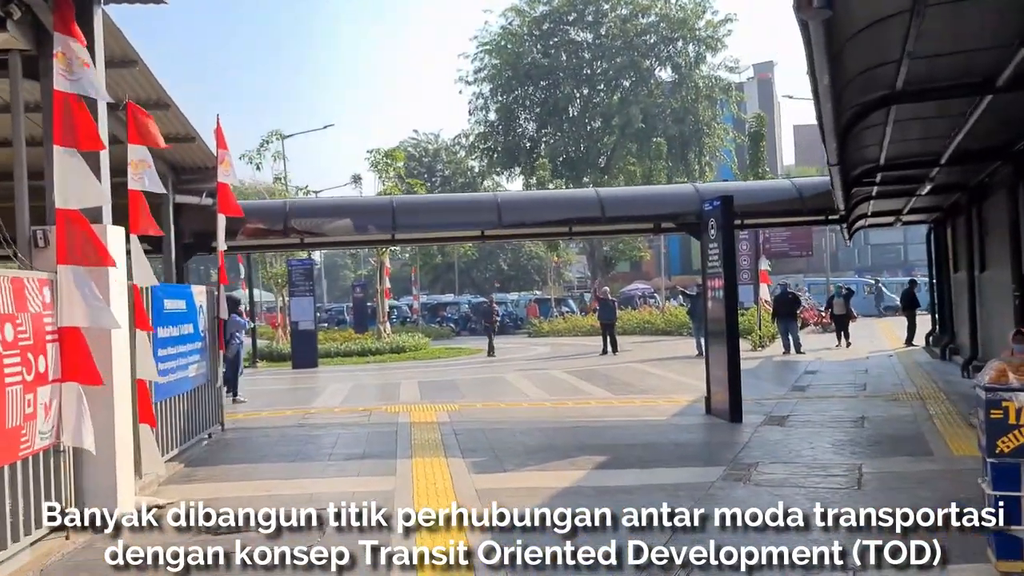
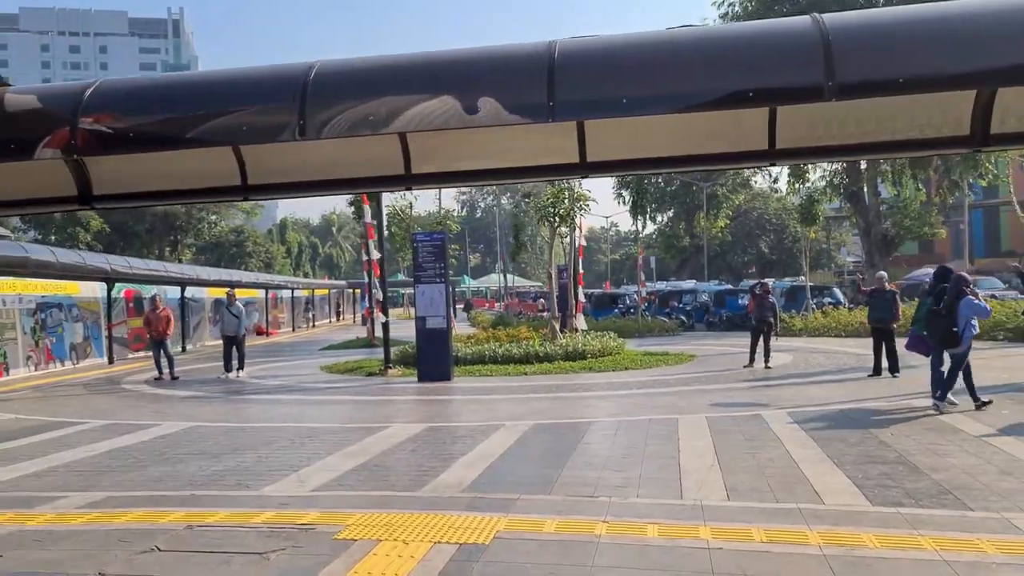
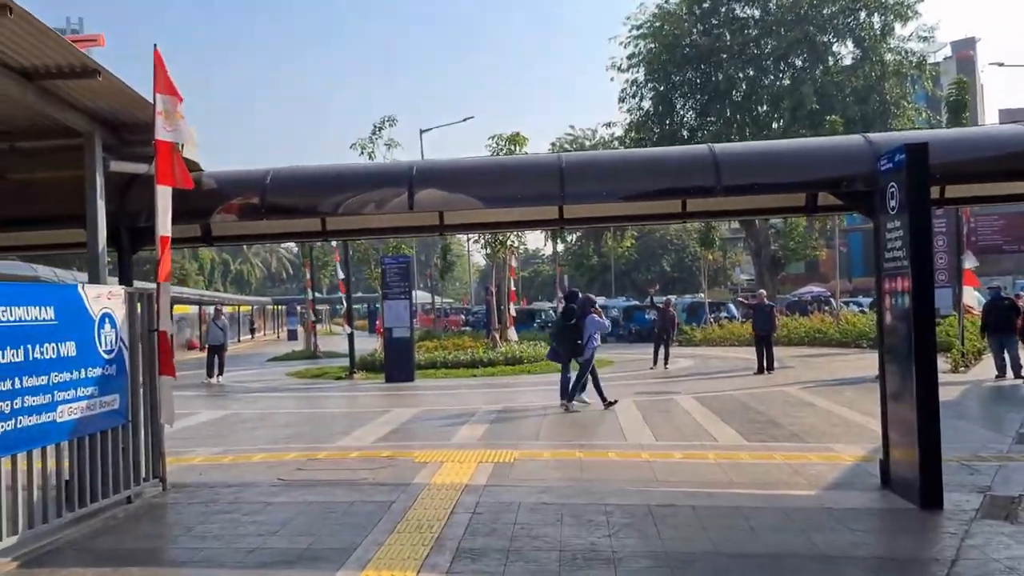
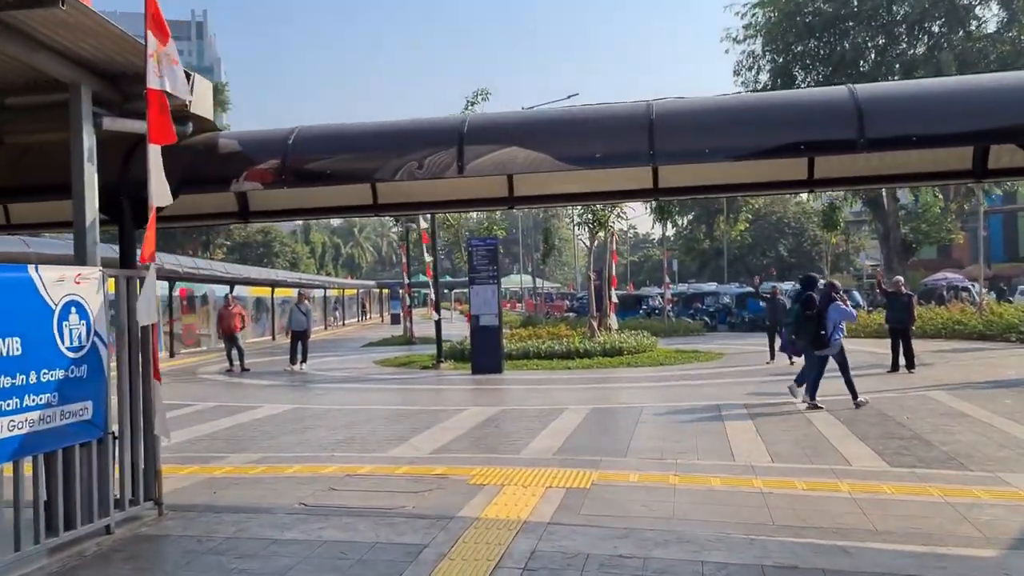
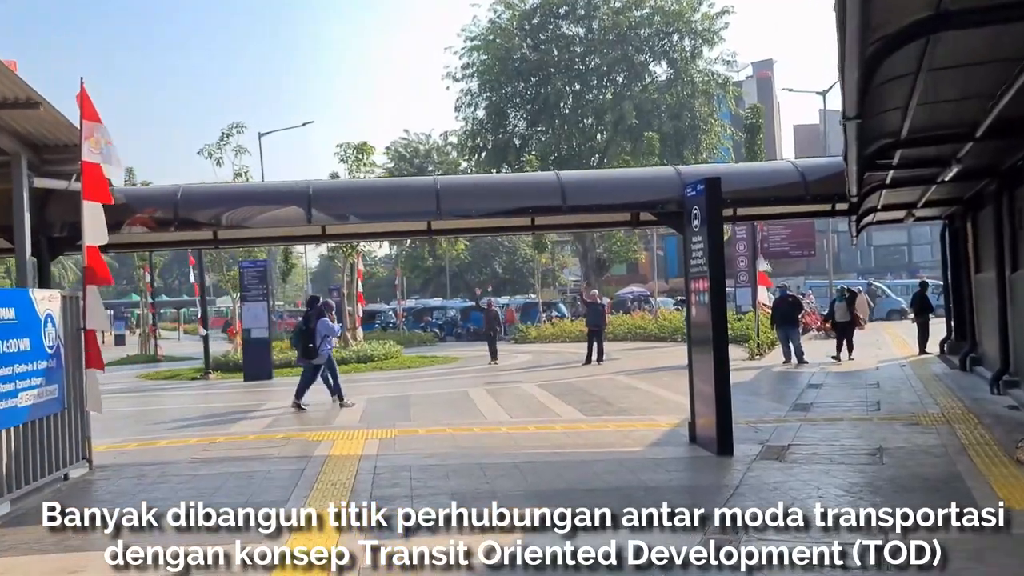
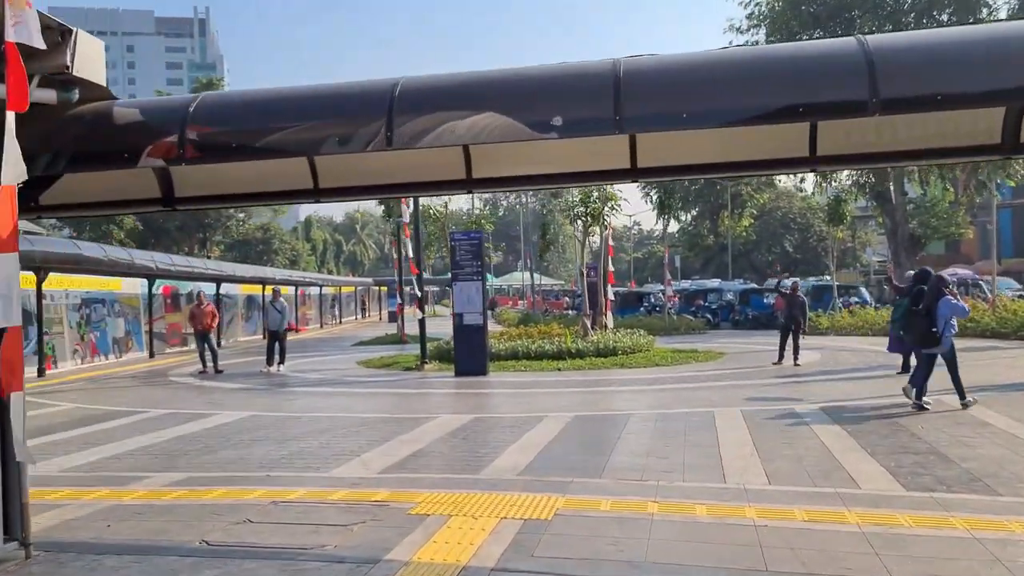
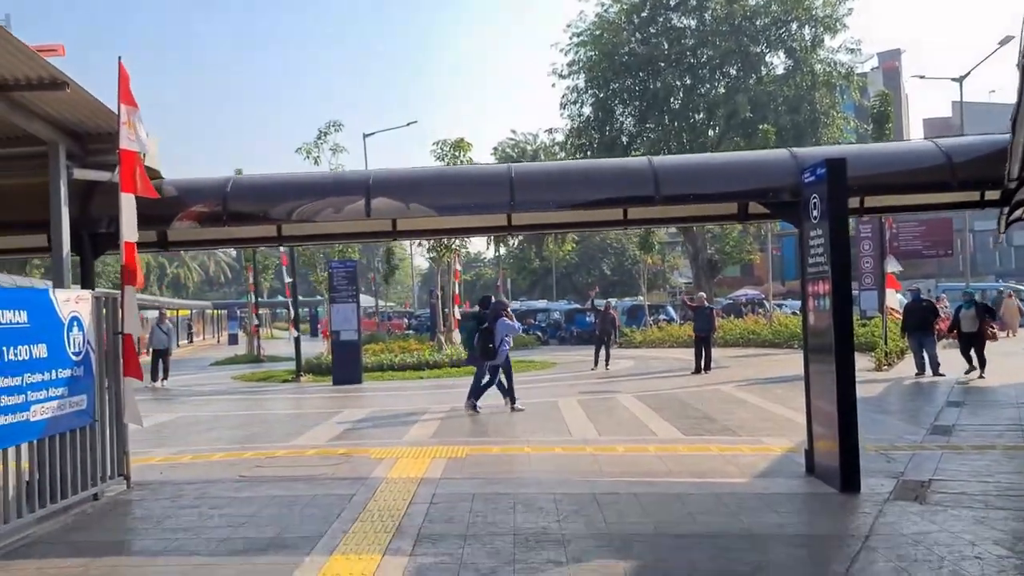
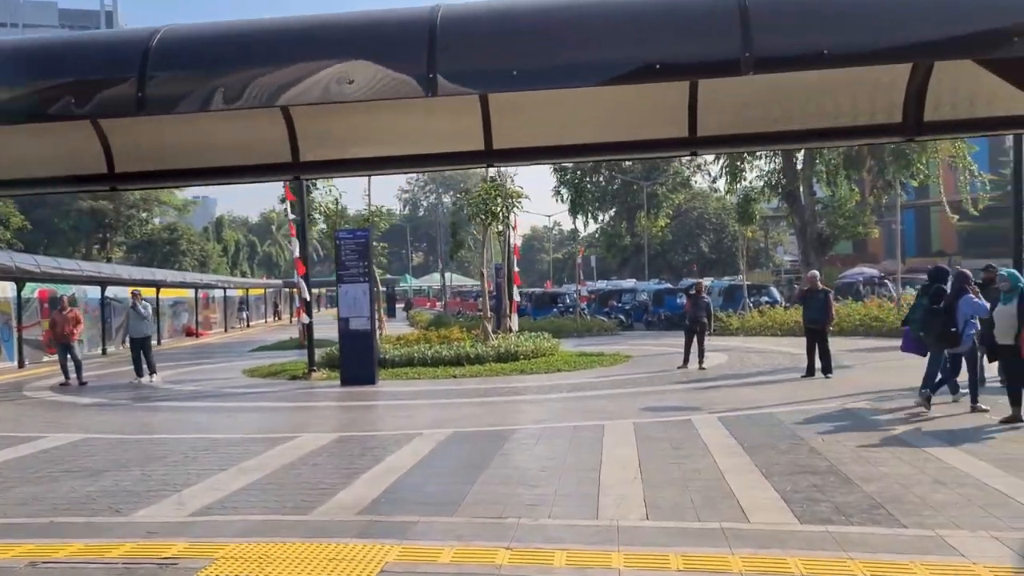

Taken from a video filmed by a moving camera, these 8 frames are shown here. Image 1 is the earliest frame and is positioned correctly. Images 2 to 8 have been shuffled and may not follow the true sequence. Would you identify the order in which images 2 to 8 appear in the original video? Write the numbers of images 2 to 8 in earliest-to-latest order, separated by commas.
5, 7, 3, 4, 6, 2, 8
